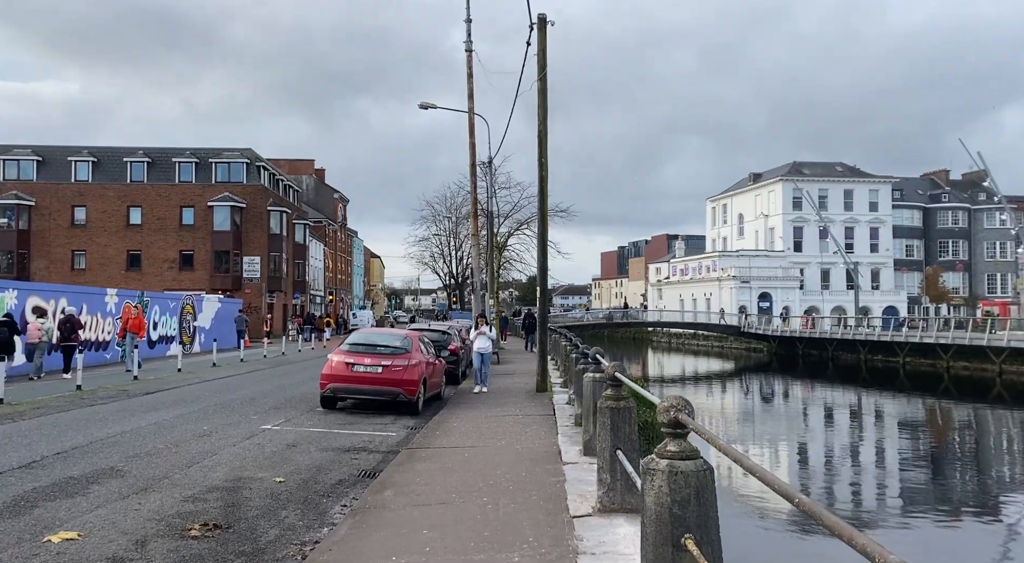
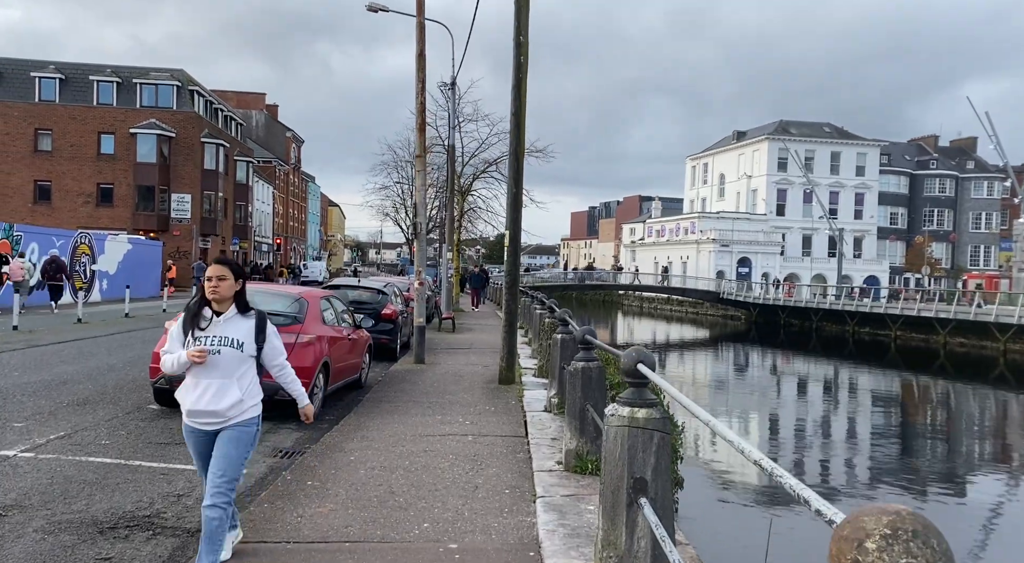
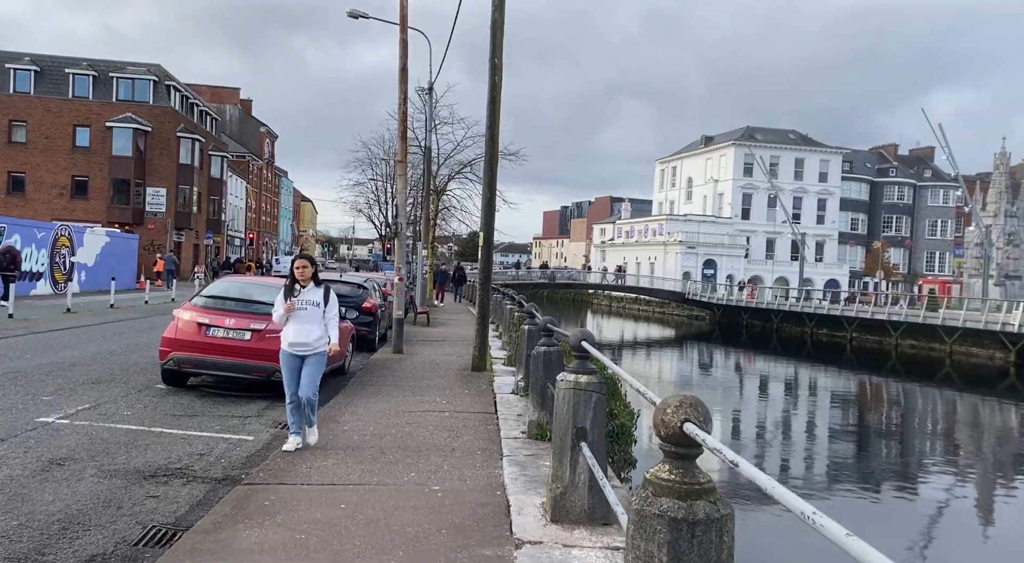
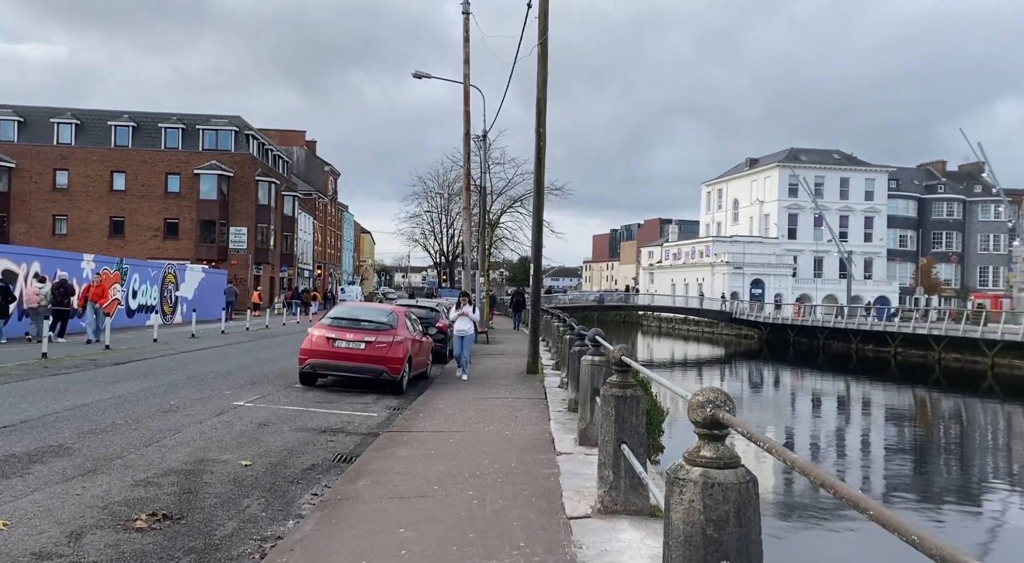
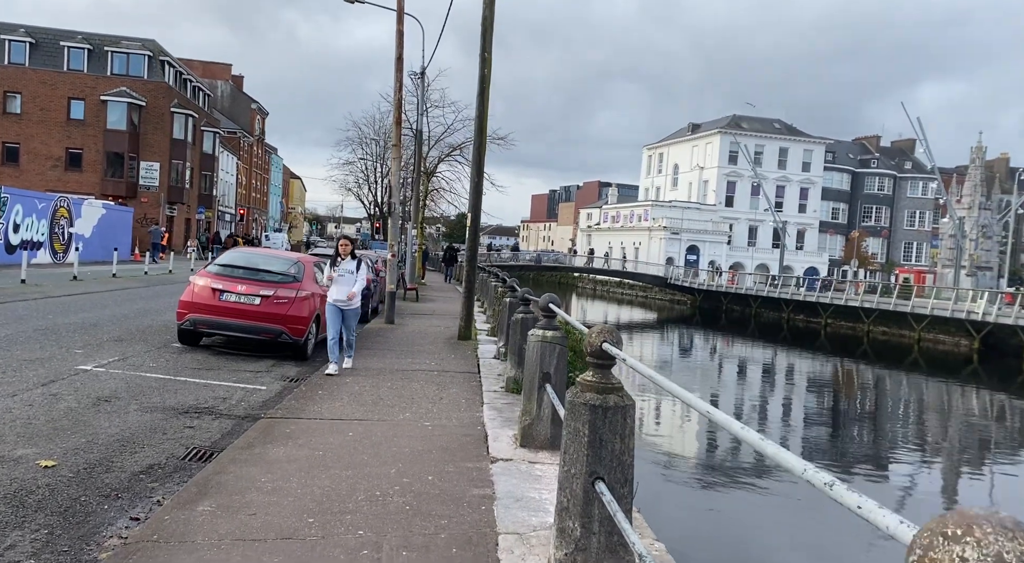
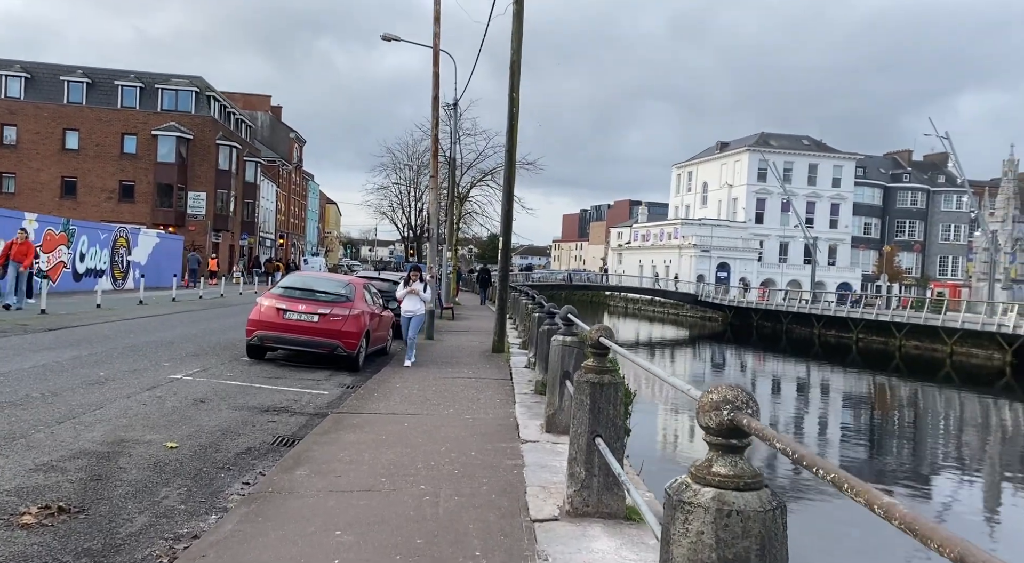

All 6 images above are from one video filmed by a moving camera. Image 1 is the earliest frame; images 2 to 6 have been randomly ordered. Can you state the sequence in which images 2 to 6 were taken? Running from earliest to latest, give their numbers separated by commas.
4, 6, 5, 3, 2
